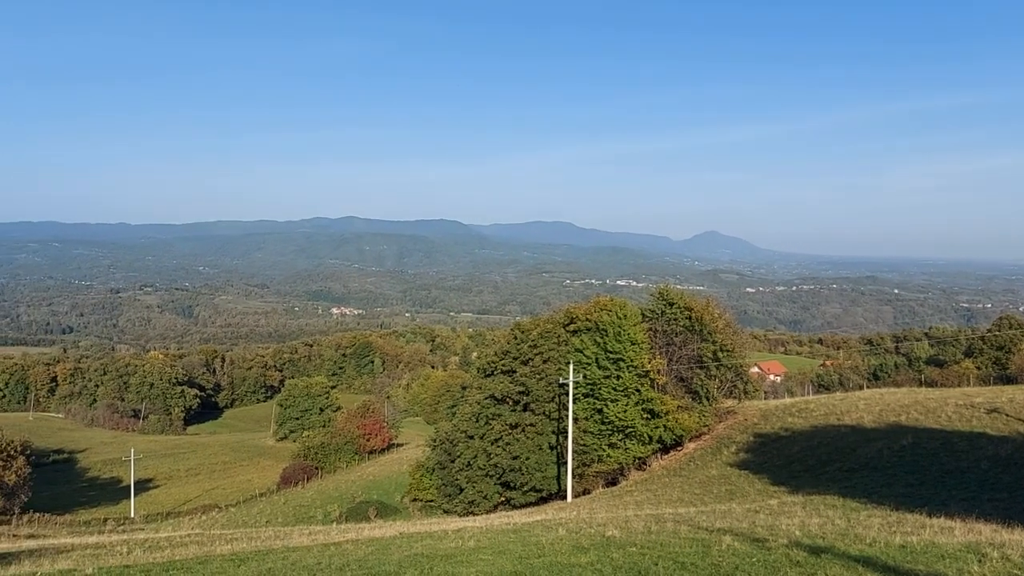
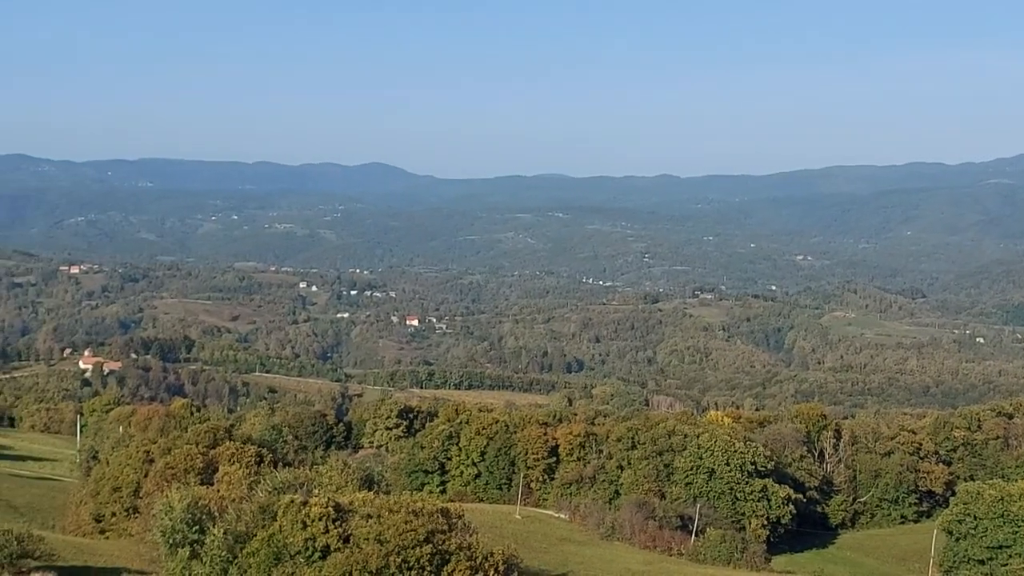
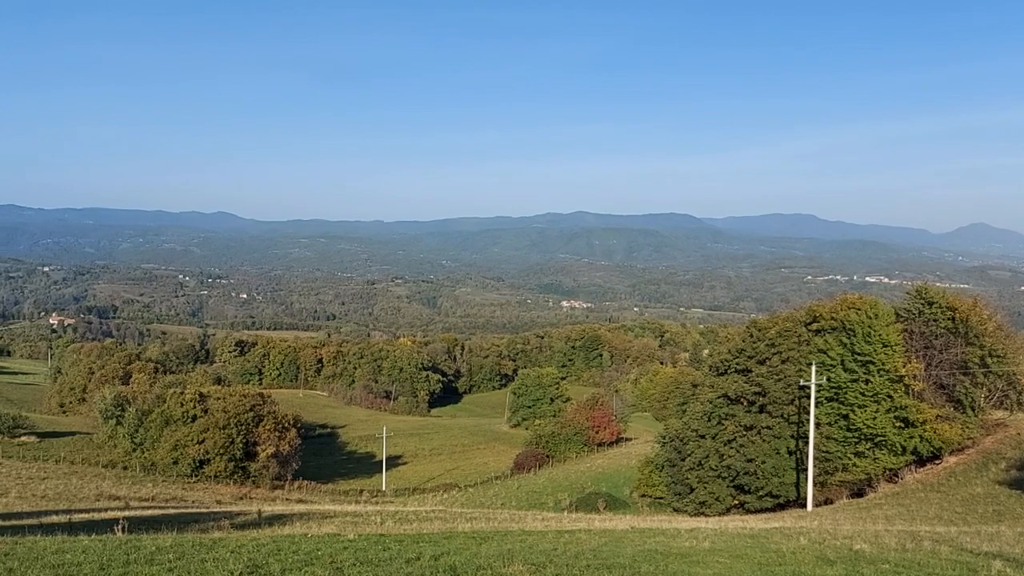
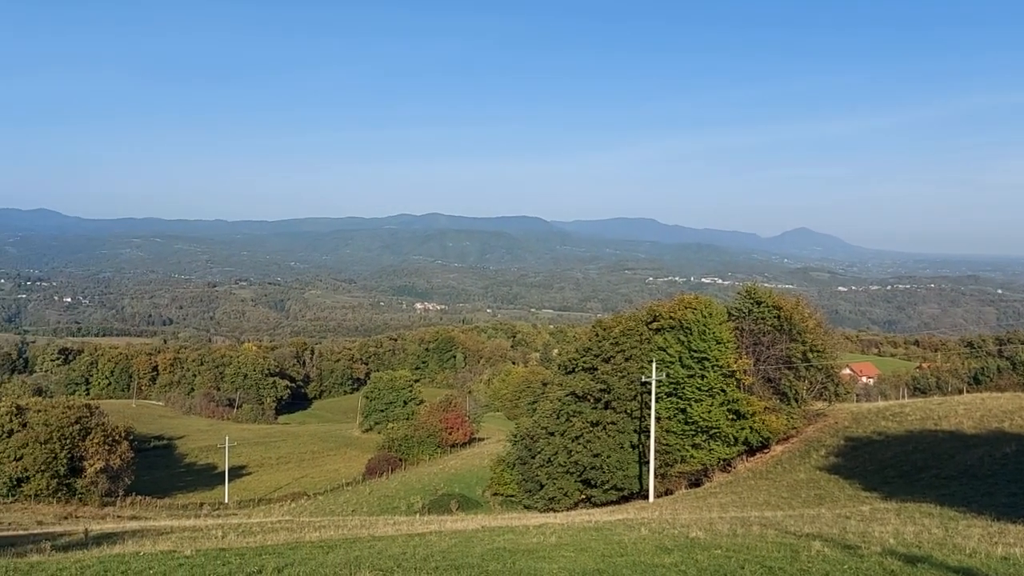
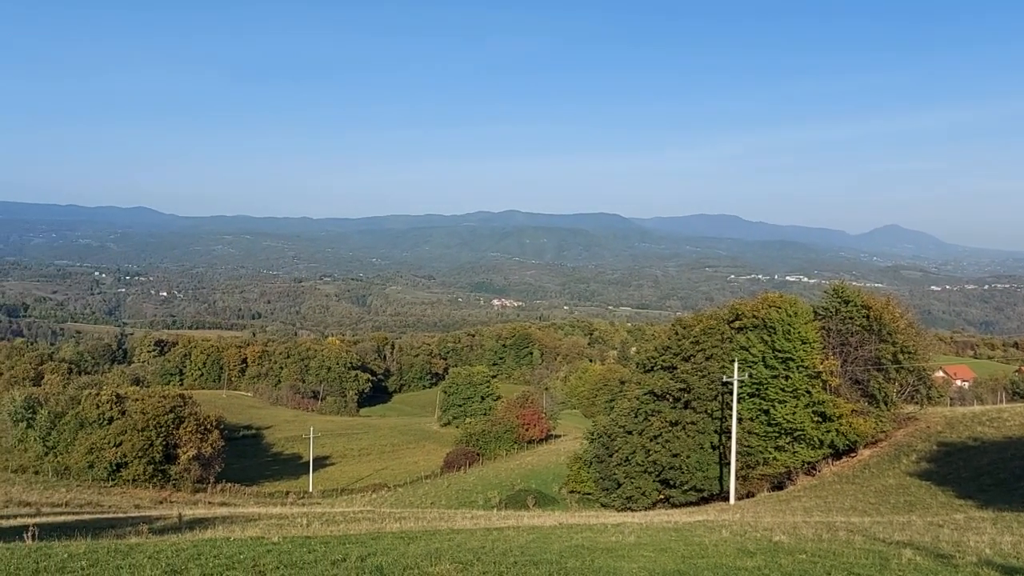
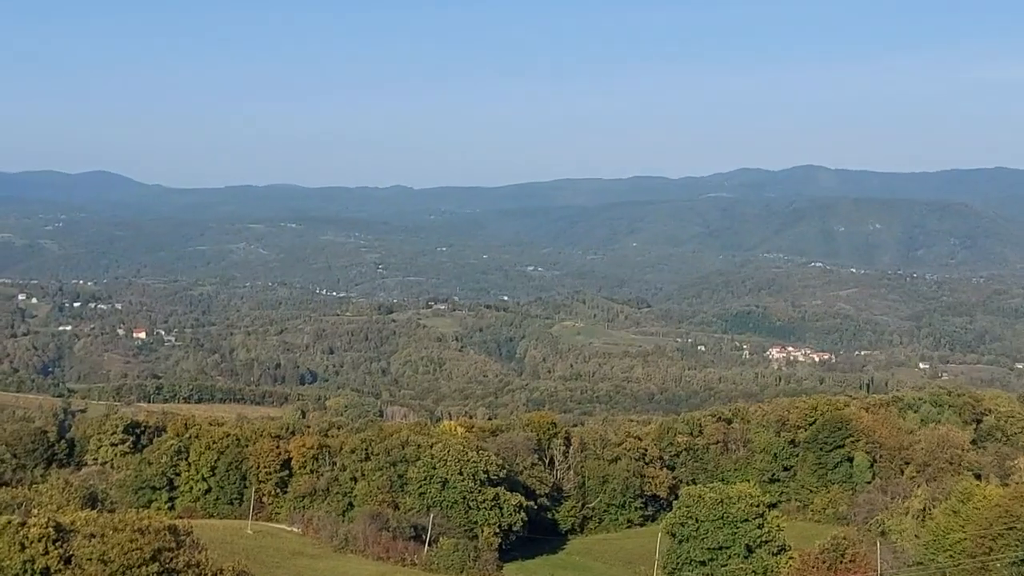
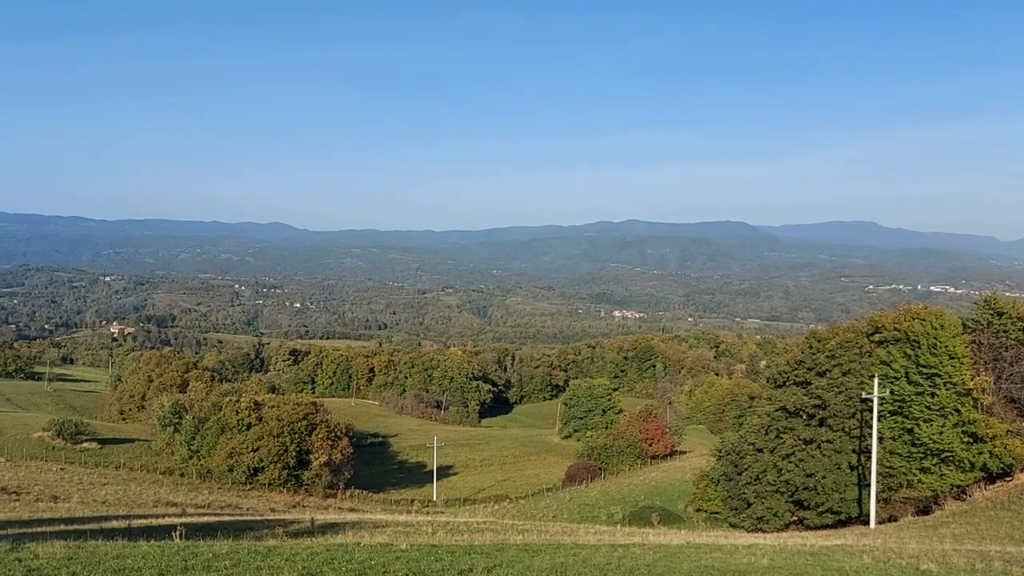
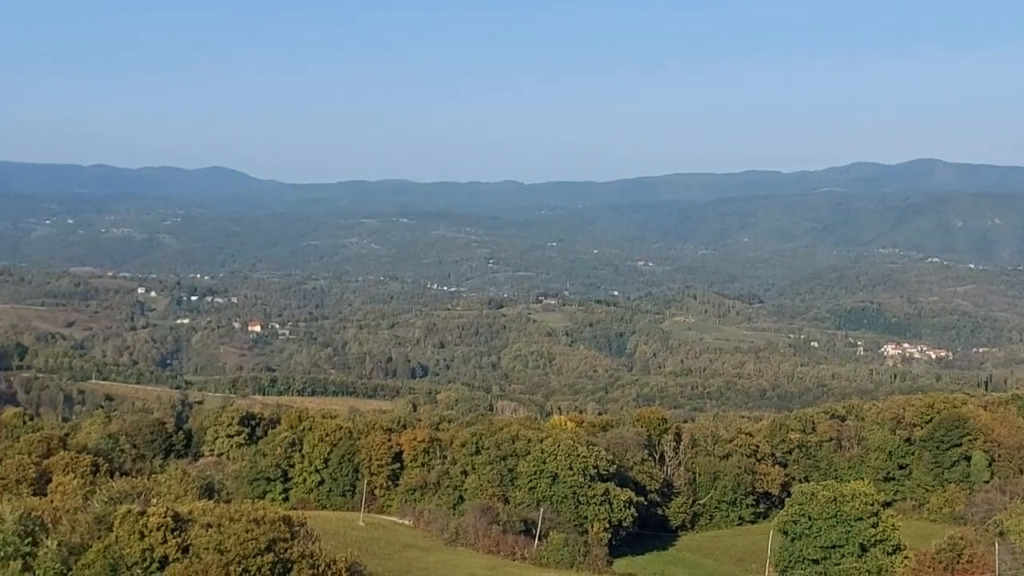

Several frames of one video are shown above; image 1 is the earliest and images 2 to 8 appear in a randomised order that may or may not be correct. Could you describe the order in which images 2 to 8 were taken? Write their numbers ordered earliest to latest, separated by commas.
4, 5, 3, 7, 6, 8, 2
